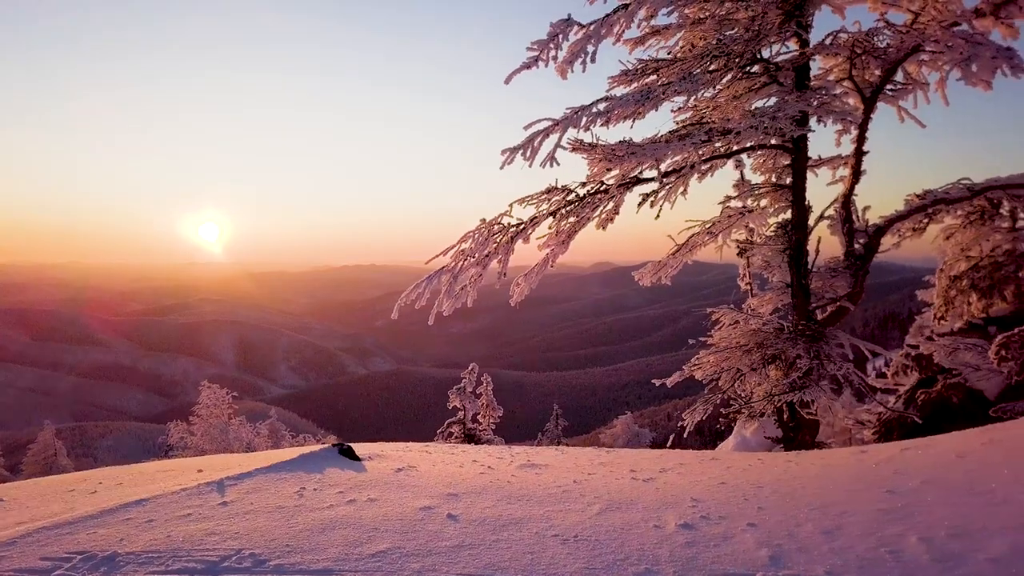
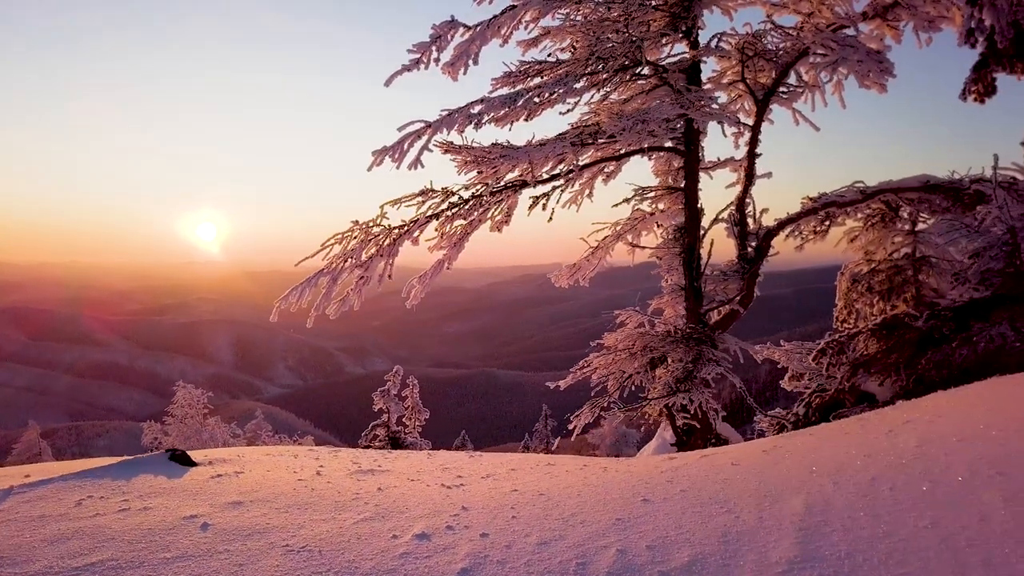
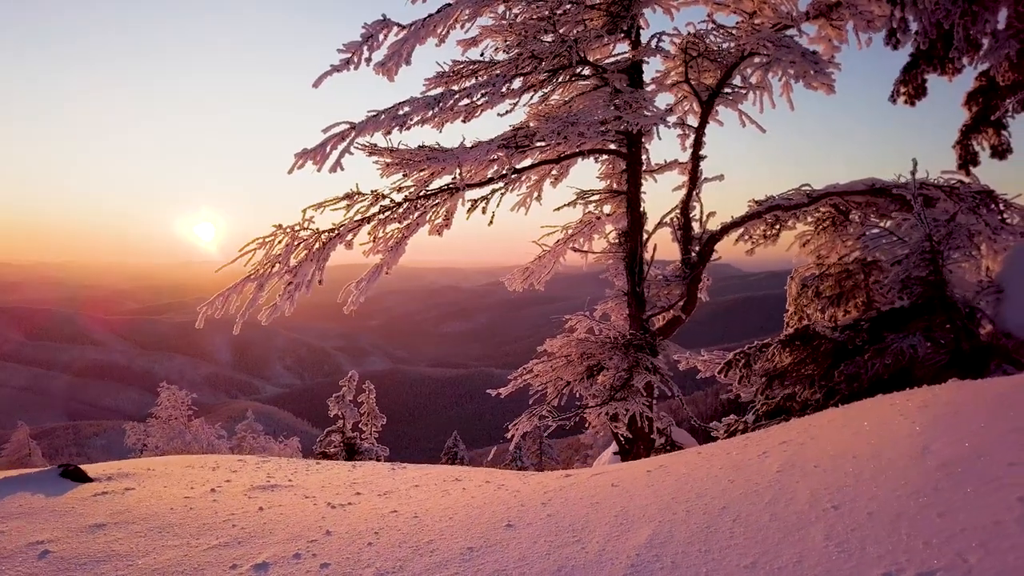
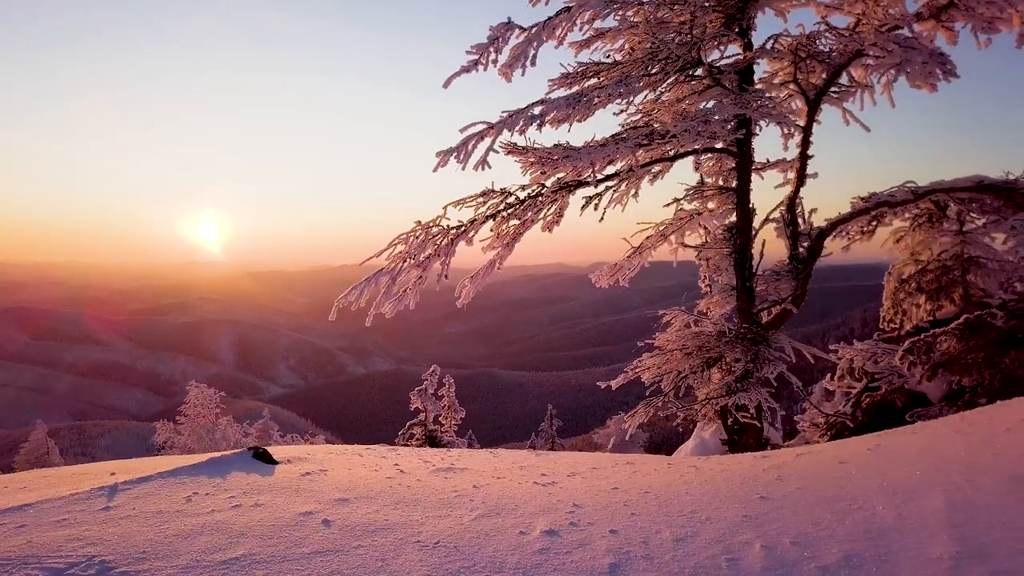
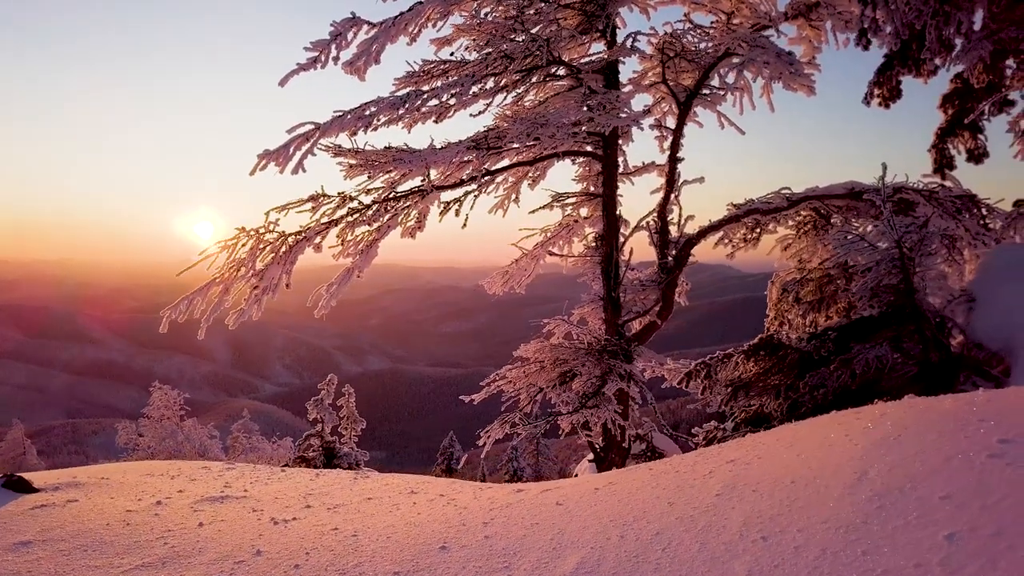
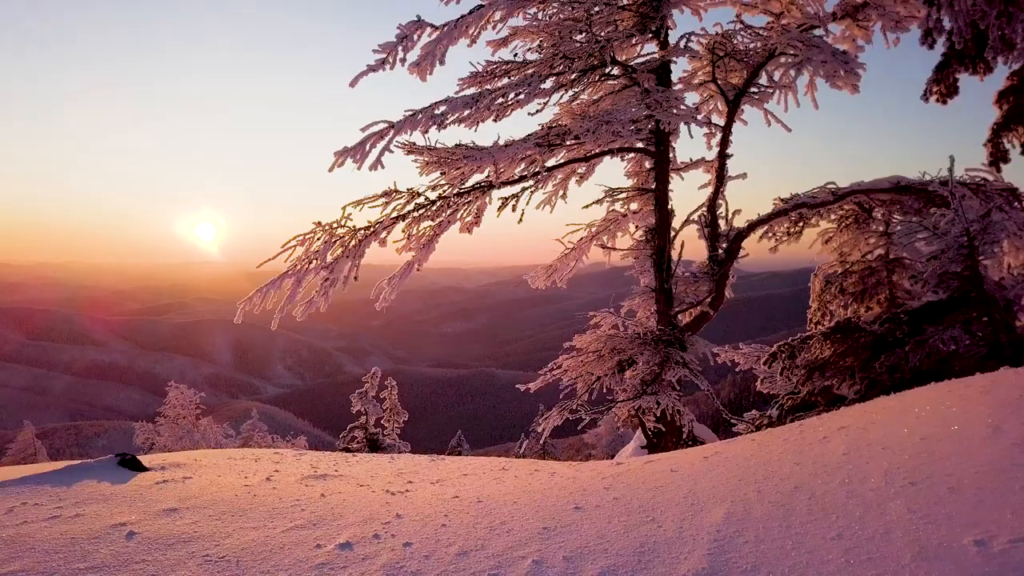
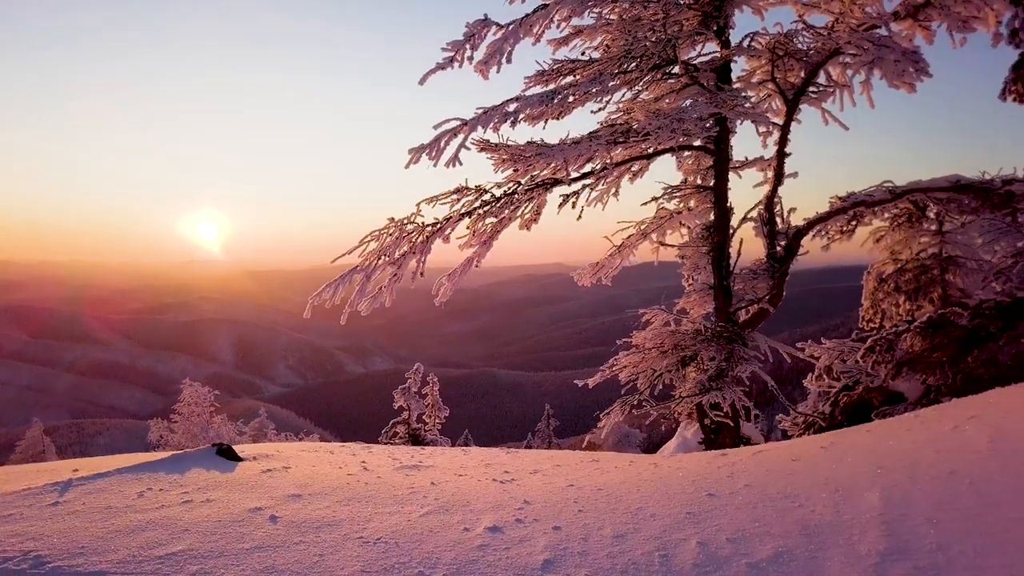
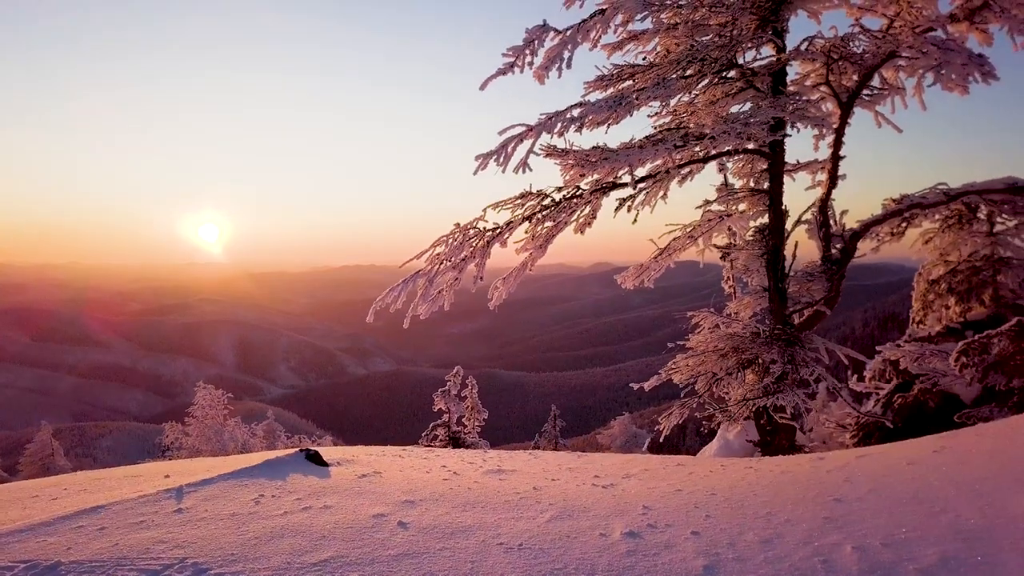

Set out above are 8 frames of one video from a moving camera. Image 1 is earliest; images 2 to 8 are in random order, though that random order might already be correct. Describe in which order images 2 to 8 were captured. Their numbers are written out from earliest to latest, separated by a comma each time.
8, 4, 7, 2, 6, 3, 5
